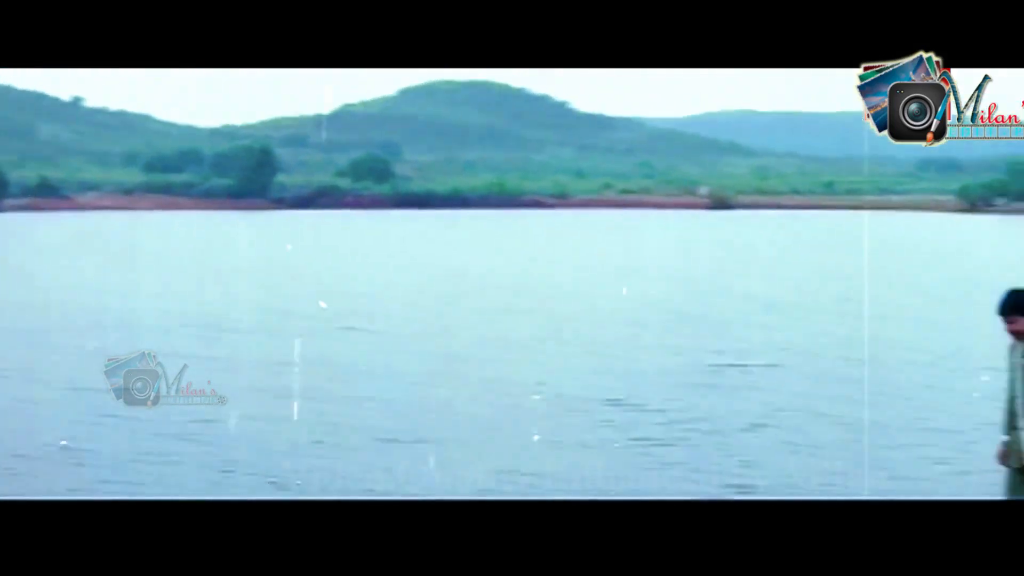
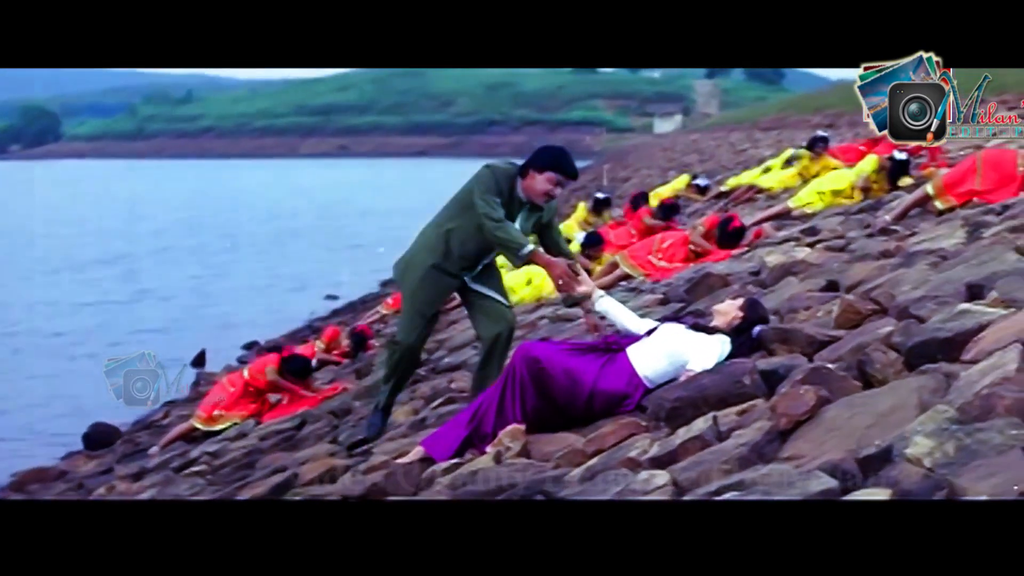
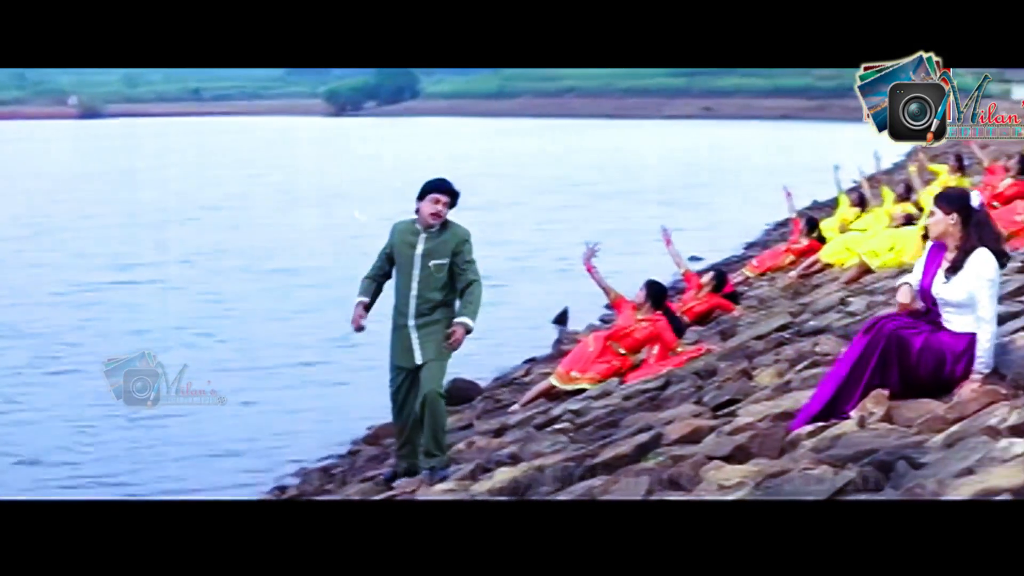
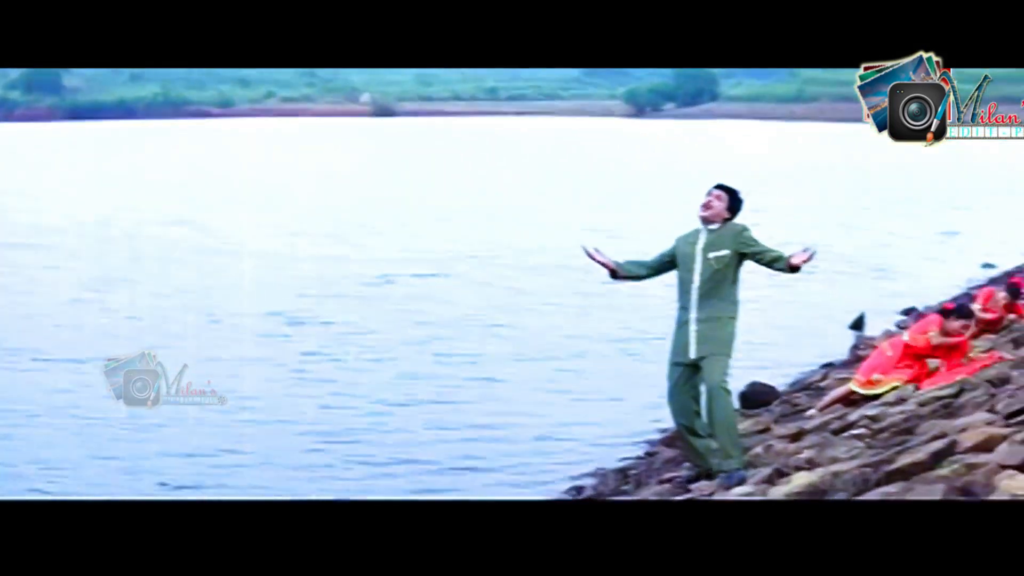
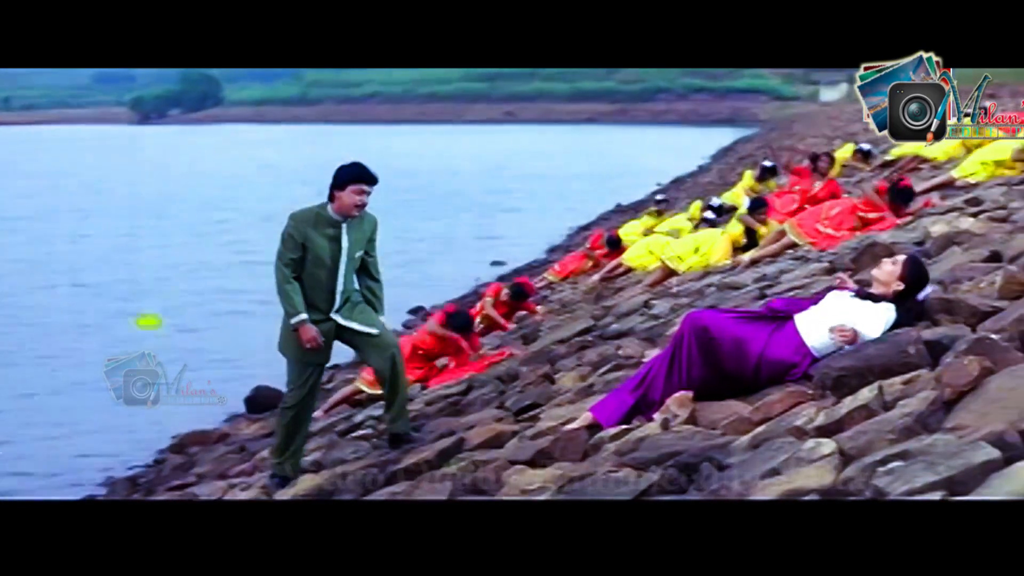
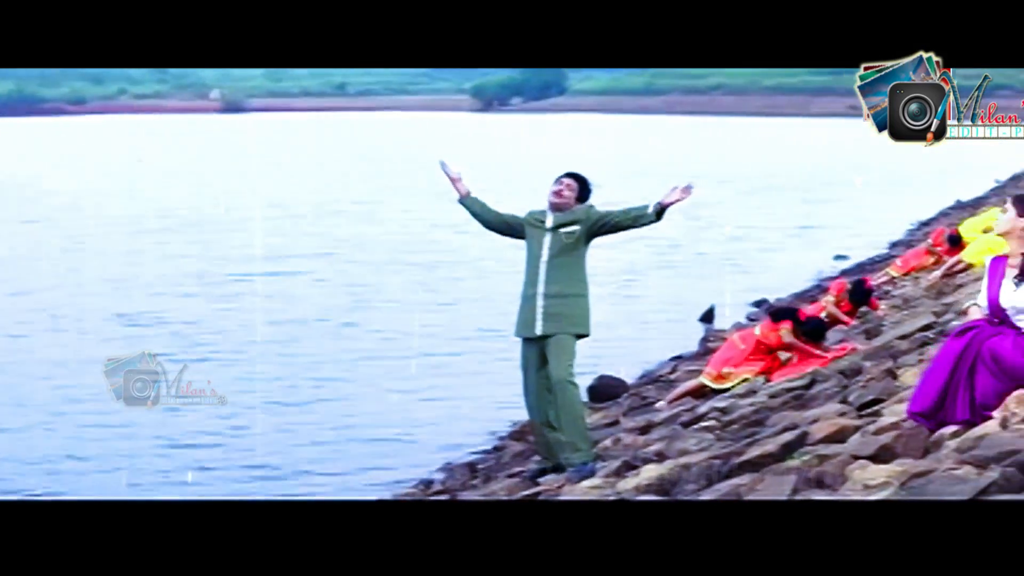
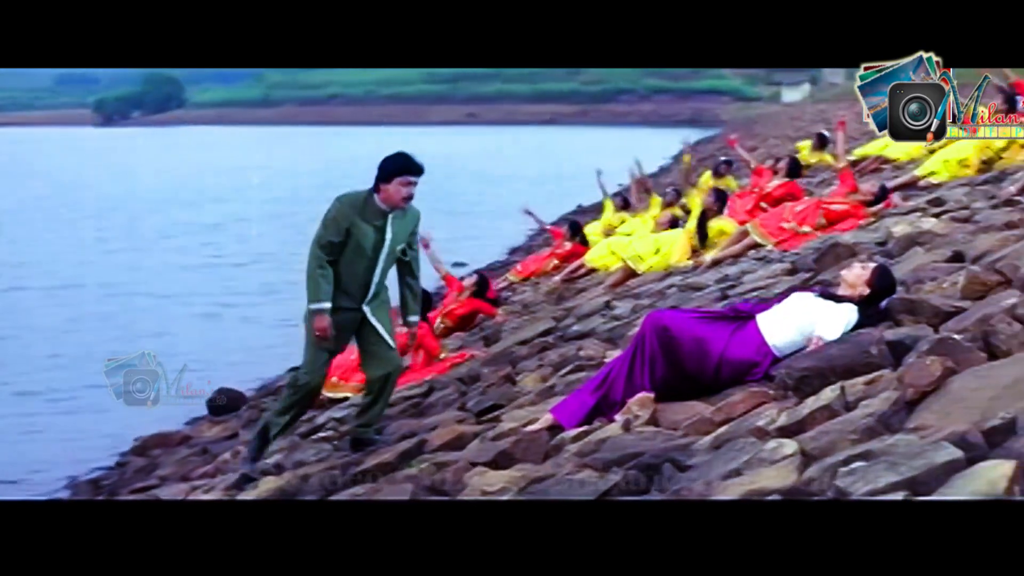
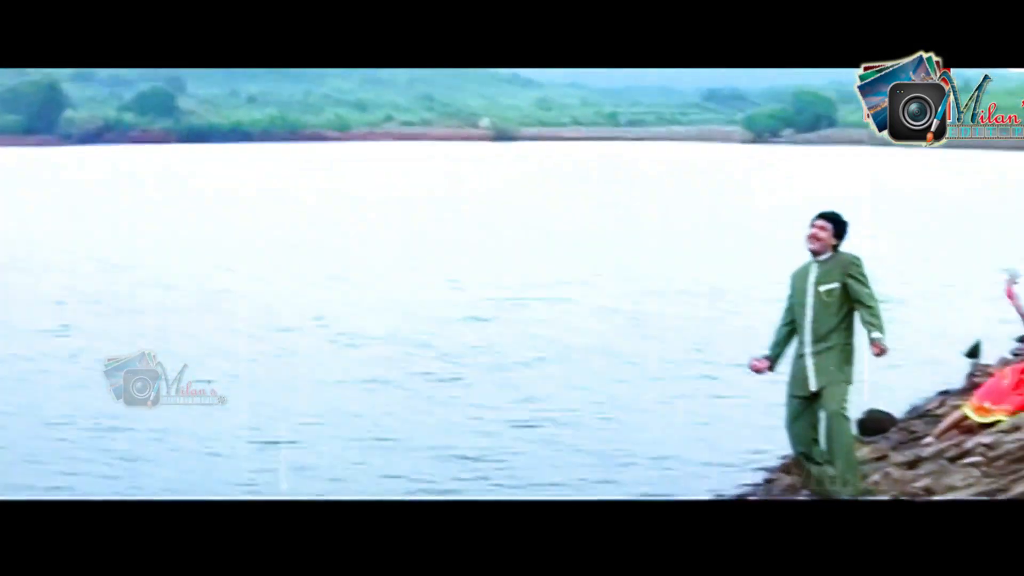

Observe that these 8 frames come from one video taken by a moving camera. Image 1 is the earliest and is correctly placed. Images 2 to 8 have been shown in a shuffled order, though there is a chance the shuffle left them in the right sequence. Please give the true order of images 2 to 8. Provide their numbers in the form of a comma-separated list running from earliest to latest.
8, 4, 6, 3, 5, 7, 2
